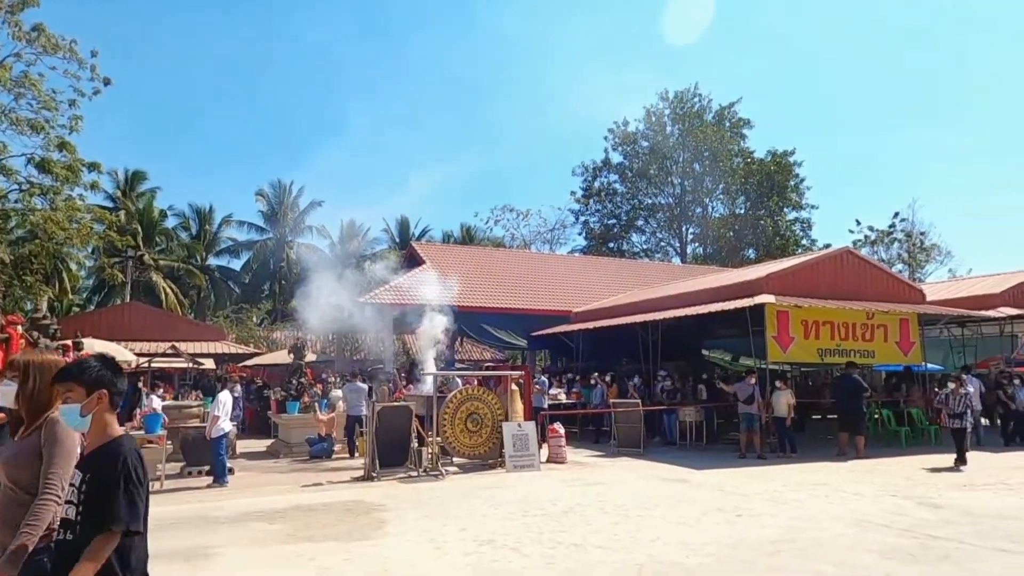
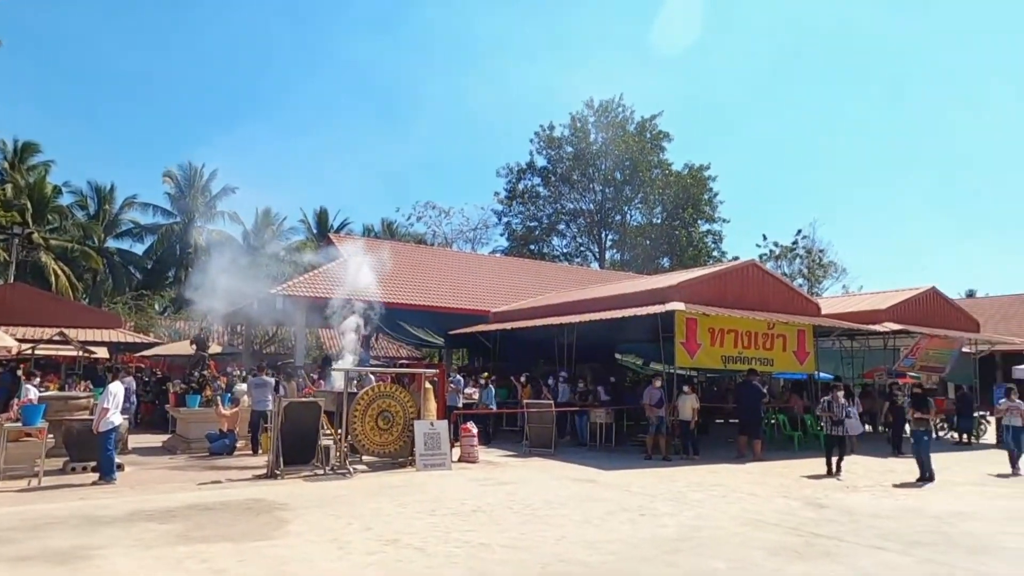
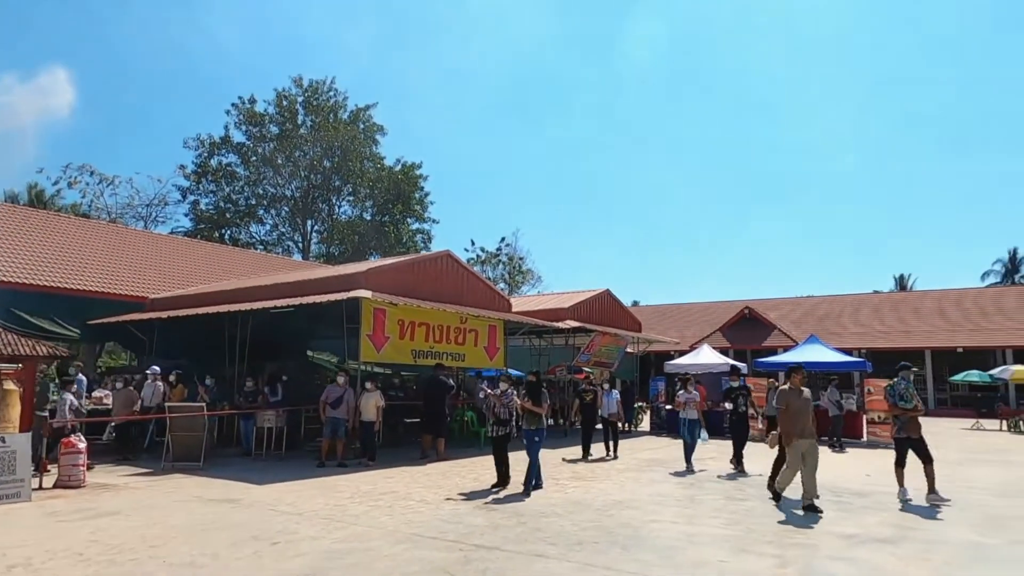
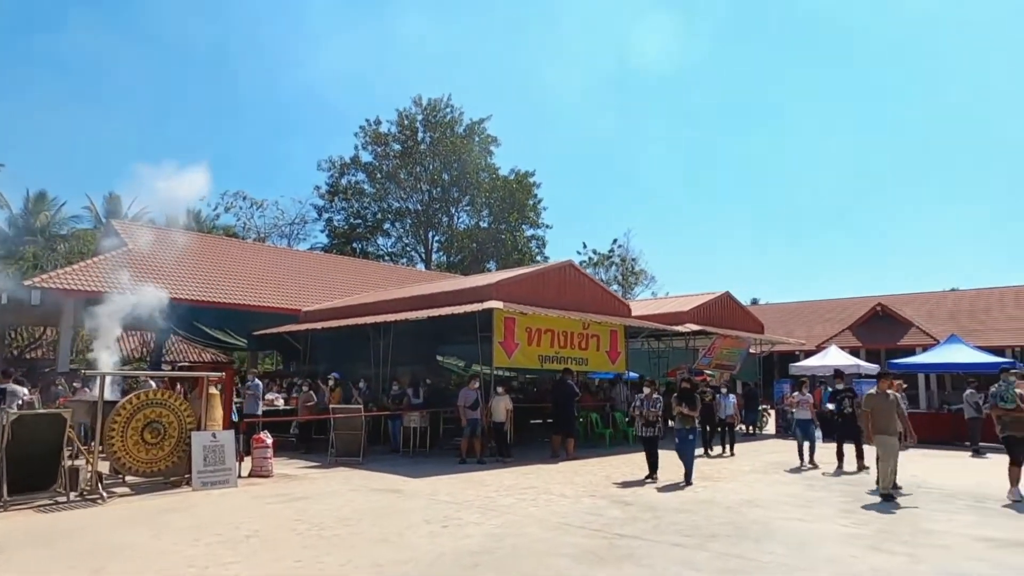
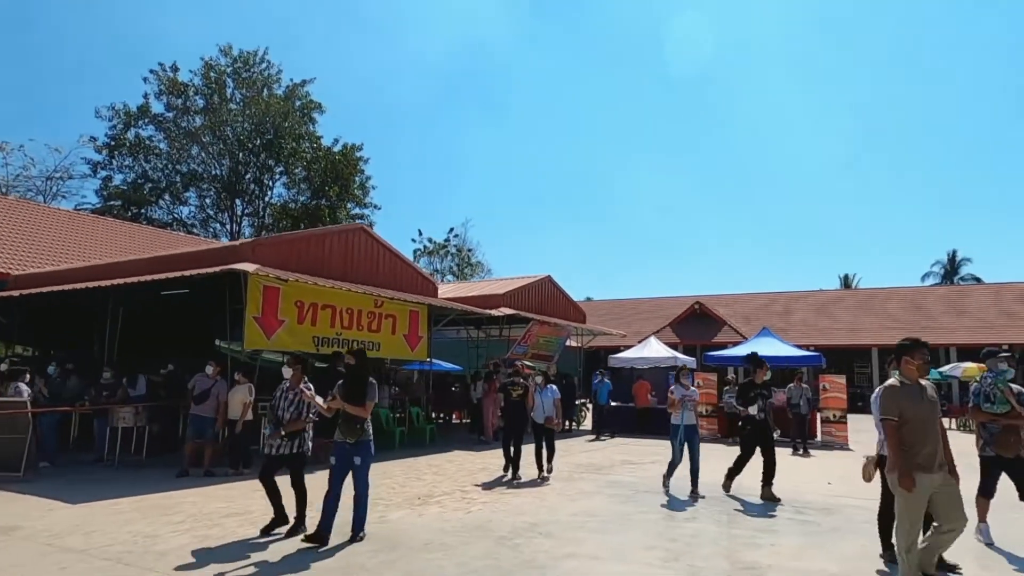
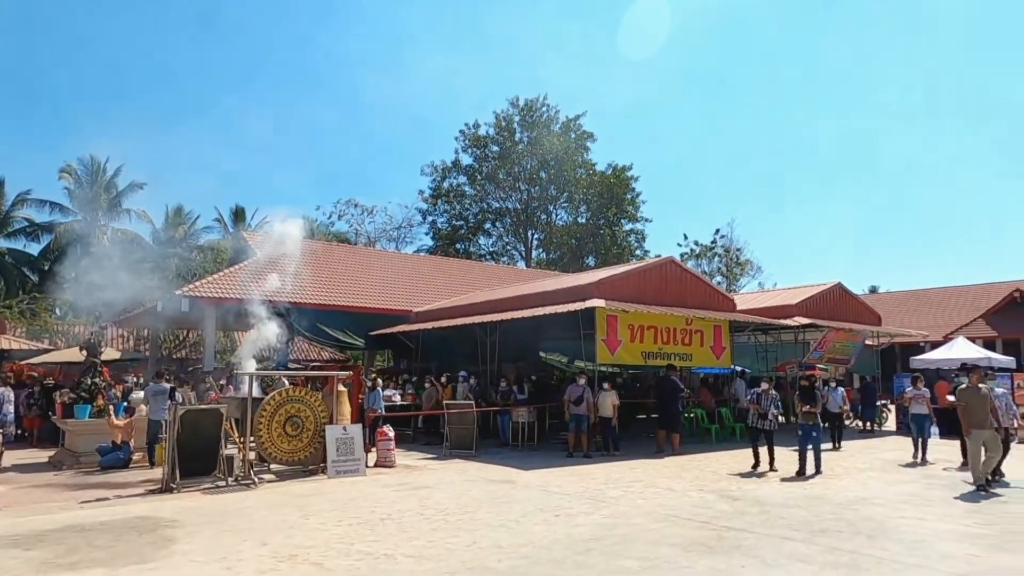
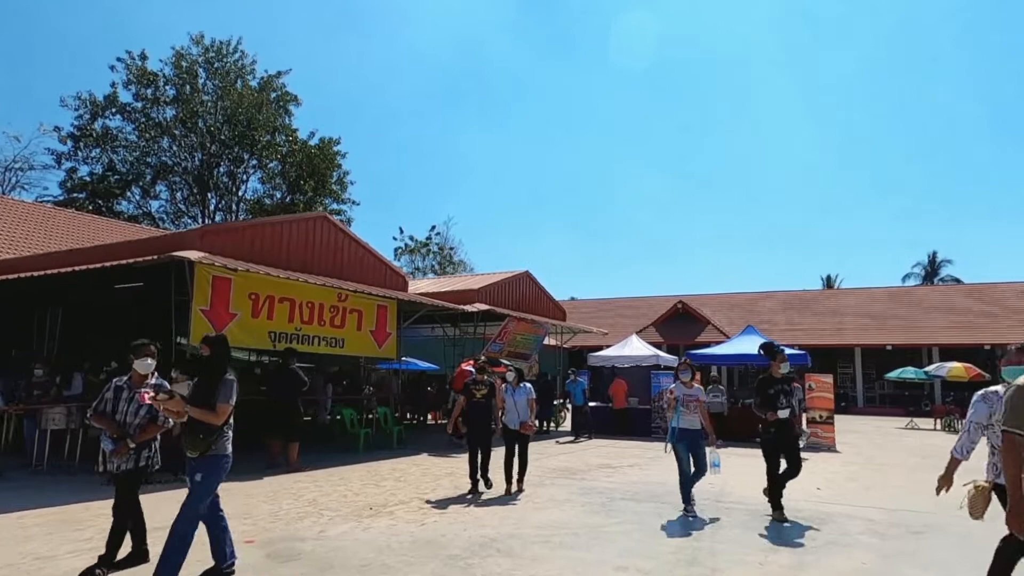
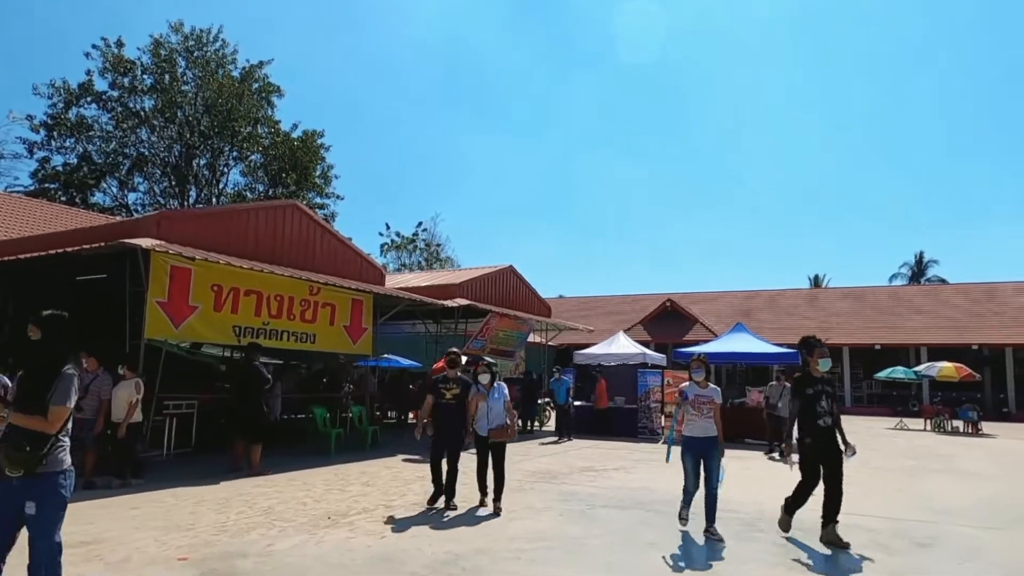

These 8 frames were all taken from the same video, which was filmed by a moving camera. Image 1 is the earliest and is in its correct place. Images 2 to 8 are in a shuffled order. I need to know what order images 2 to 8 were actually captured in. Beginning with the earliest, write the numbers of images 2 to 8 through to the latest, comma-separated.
2, 6, 4, 3, 5, 7, 8
